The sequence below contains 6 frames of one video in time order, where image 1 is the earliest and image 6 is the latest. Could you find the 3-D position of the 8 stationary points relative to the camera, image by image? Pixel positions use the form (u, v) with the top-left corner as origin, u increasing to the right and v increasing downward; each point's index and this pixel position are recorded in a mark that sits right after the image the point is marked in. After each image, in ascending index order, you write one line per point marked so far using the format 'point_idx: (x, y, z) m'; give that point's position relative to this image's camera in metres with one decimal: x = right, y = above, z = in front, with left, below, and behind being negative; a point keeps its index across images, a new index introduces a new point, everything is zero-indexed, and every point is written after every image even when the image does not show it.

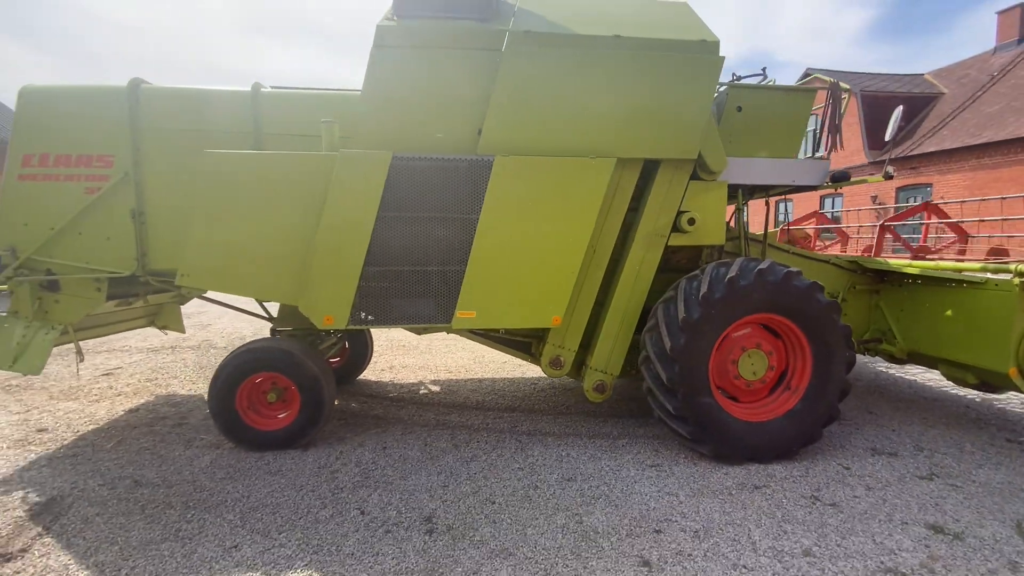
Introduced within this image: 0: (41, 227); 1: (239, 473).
0: (-3.6, +0.5, +3.5) m
1: (-2.0, -1.3, +3.3) m
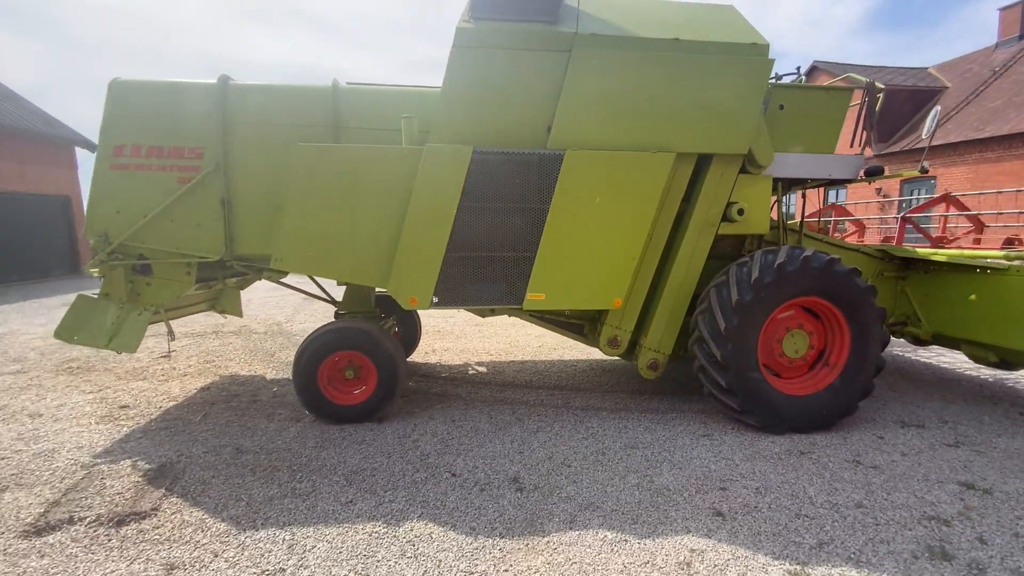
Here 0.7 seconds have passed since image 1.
0: (-3.1, +0.6, +3.7) m
1: (-1.4, -1.2, +3.6) m
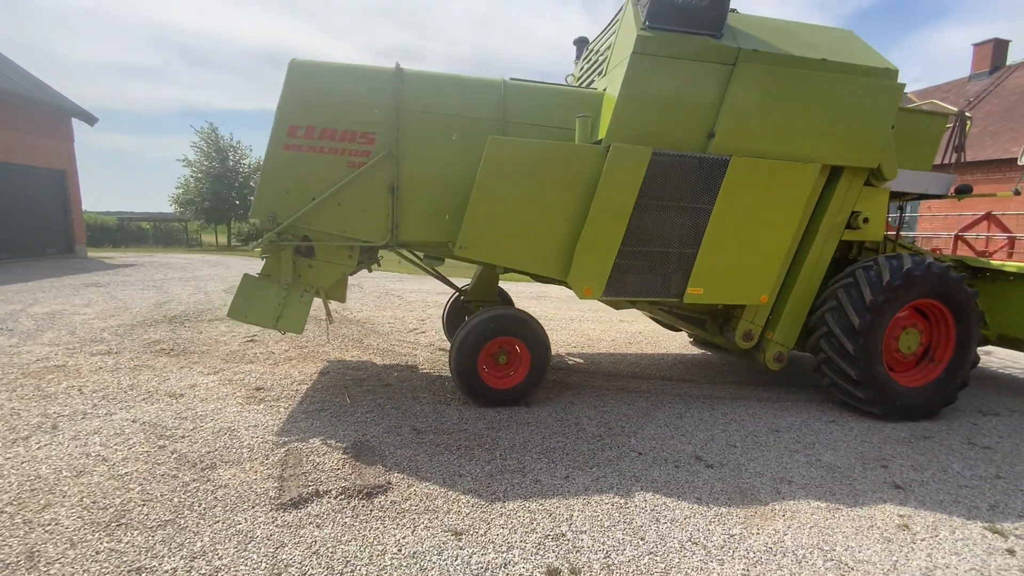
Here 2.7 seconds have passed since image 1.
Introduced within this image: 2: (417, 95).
0: (-1.7, +0.8, +3.7) m
1: (-0.1, -1.1, +3.7) m
2: (-0.8, +1.6, +3.8) m
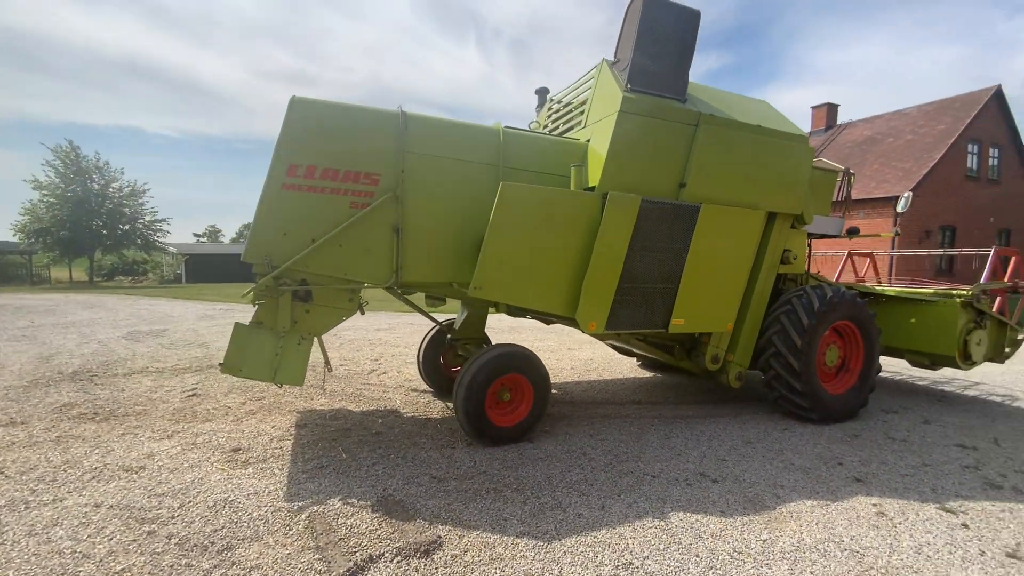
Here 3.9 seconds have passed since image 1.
0: (-1.6, +0.4, +3.5) m
1: (0.0, -1.4, +3.7) m
2: (-0.8, +1.3, +3.8) m
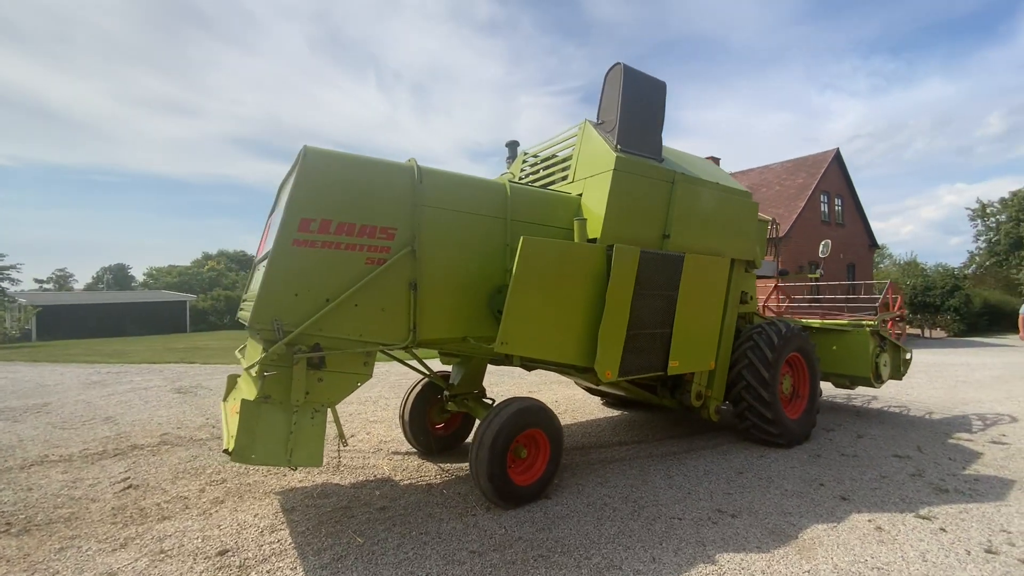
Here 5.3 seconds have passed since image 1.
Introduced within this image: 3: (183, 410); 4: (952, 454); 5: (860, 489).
0: (-1.4, -0.1, +3.2) m
1: (+0.2, -1.9, +3.6) m
2: (-0.6, +0.8, +3.7) m
3: (-5.1, -1.9, +6.9) m
4: (+5.2, -2.0, +5.3) m
5: (+3.3, -1.9, +4.3) m
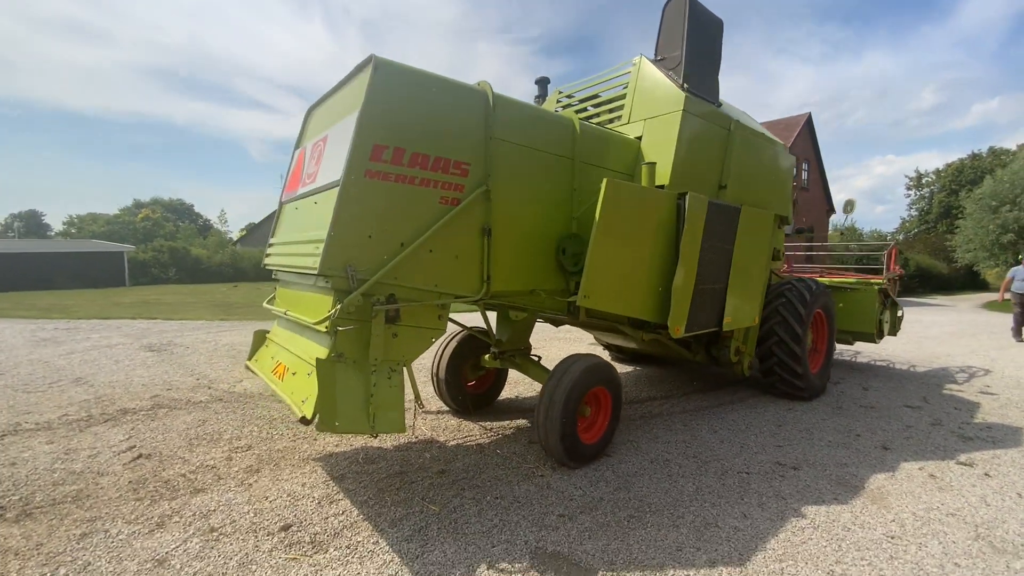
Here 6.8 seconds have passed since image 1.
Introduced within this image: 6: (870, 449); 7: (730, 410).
0: (-0.8, +0.3, +2.7) m
1: (+0.8, -1.5, +3.4) m
2: (0.0, +1.2, +3.2) m
3: (-4.8, -1.1, +6.2) m
4: (+5.5, -1.5, +5.6) m
5: (+3.8, -1.5, +4.4) m
6: (+3.3, -1.5, +4.2) m
7: (+2.5, -1.4, +5.1) m
